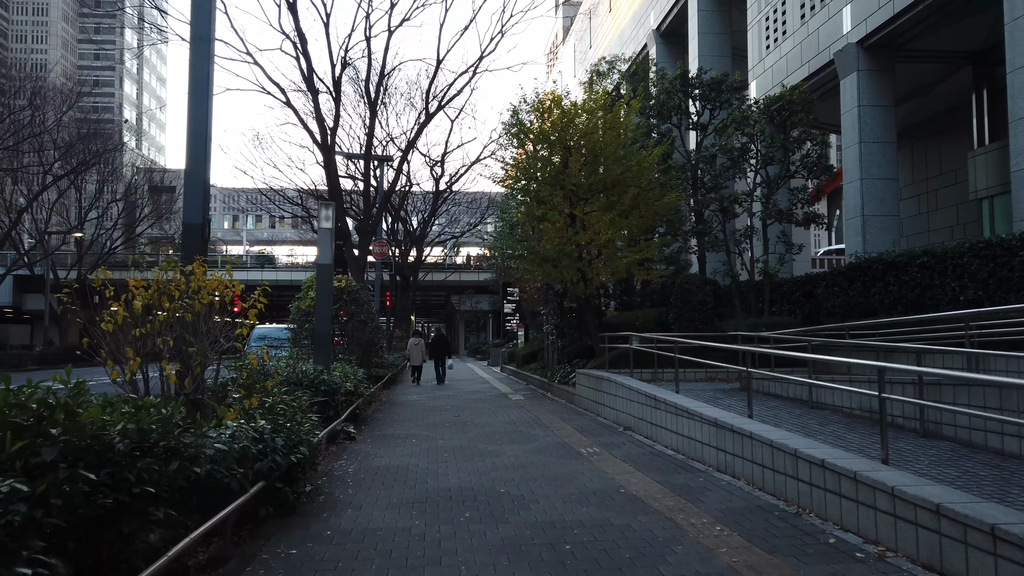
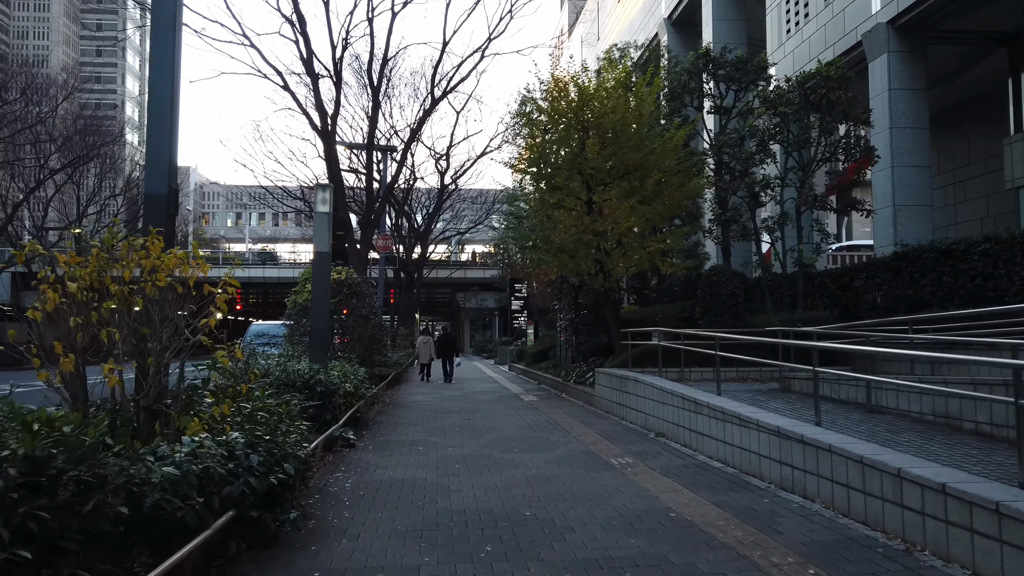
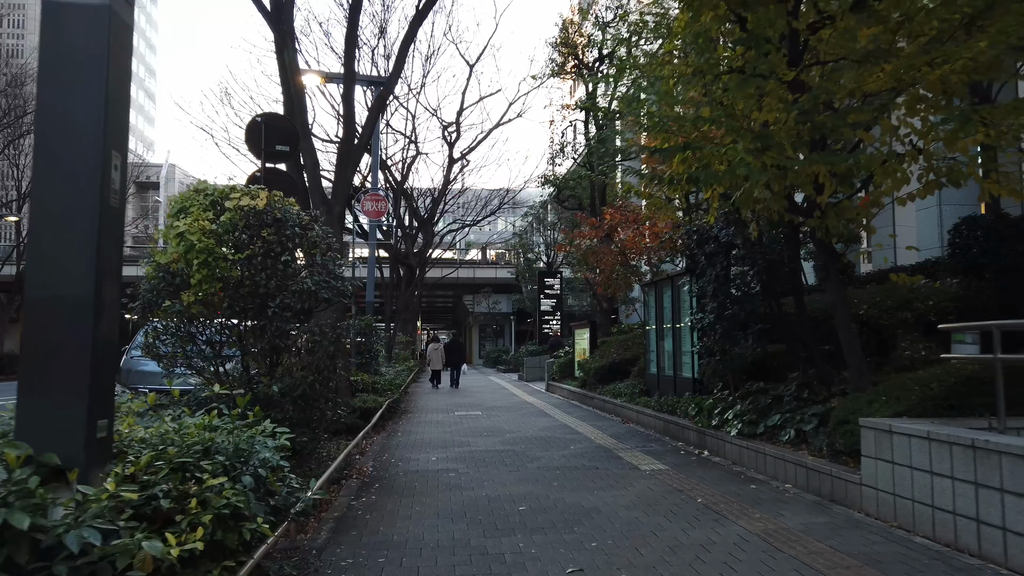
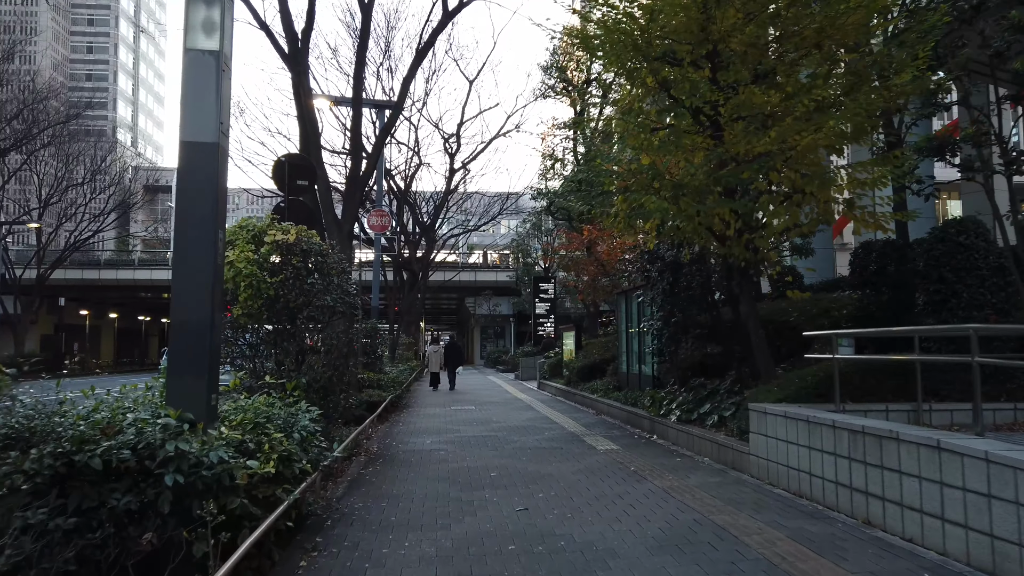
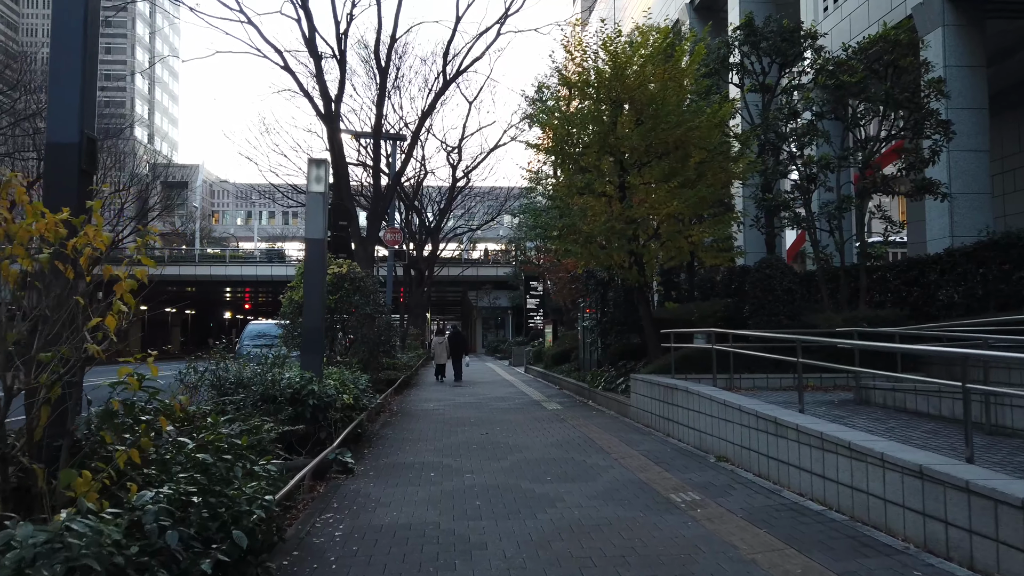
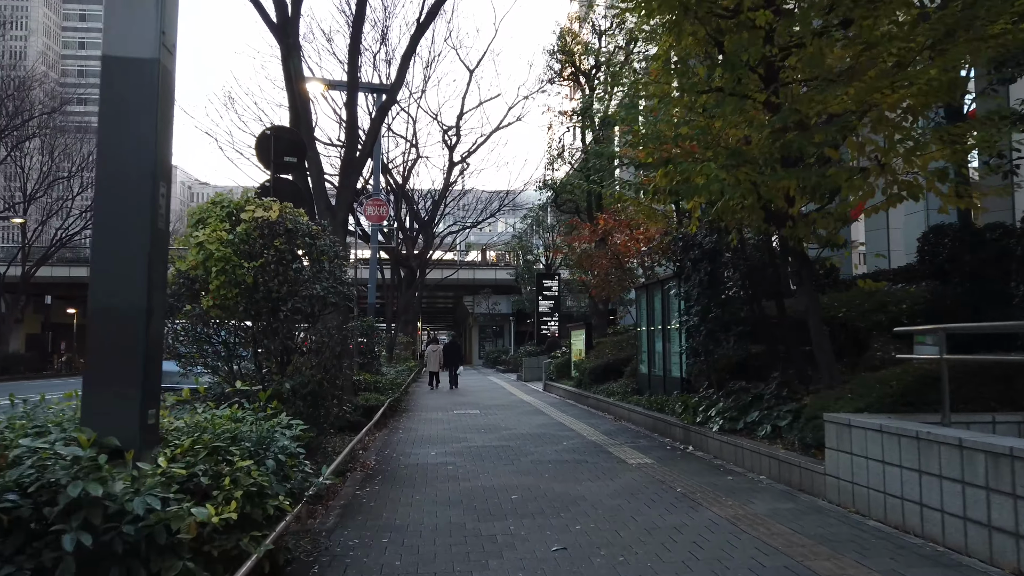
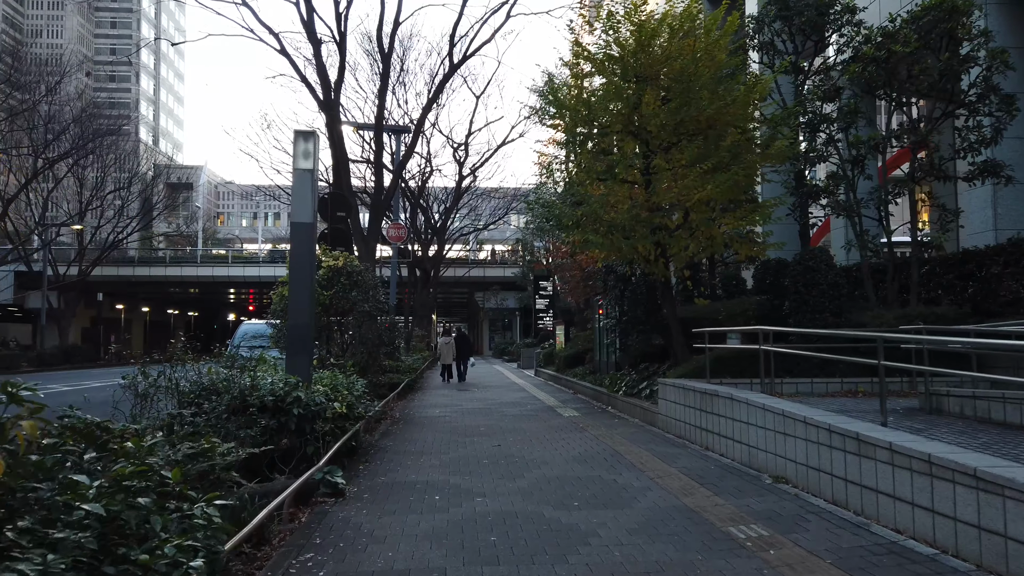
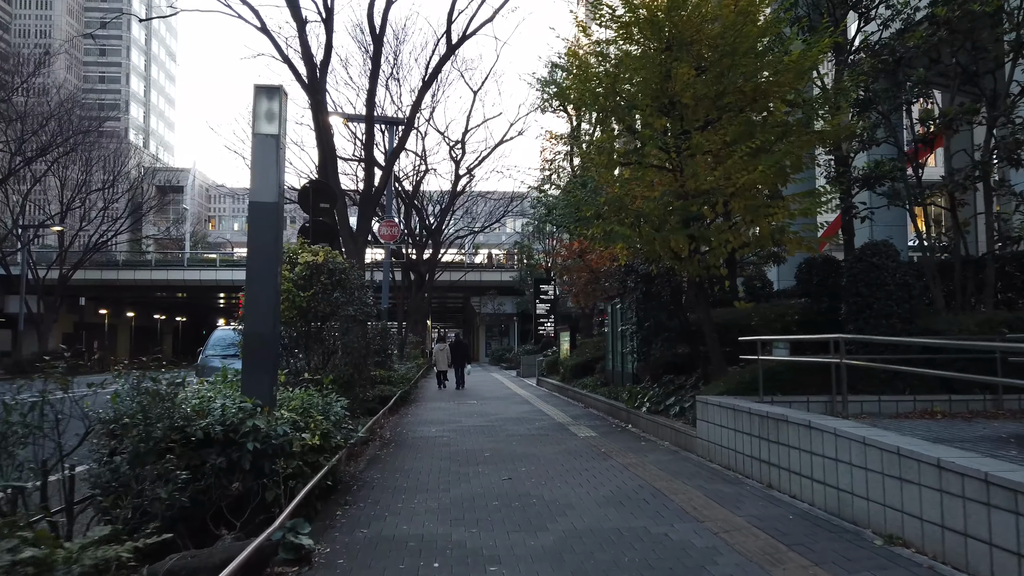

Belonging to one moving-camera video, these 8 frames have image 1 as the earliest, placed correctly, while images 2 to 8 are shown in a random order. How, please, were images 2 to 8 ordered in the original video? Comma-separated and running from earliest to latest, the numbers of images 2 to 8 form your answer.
2, 5, 7, 8, 4, 6, 3
